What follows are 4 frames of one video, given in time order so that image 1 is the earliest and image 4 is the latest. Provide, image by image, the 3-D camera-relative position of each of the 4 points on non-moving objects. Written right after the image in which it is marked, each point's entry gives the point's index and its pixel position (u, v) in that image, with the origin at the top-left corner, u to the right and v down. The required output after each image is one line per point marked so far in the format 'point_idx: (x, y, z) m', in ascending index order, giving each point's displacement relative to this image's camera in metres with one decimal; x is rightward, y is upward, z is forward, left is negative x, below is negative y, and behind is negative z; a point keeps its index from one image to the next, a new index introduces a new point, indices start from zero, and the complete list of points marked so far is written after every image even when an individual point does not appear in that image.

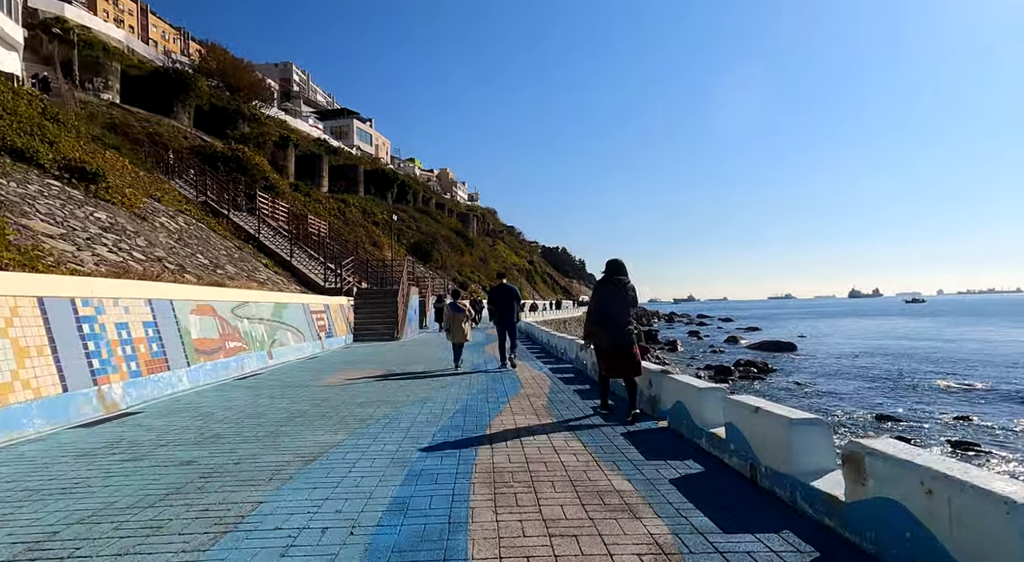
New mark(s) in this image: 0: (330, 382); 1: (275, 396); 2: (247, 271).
0: (-3.0, -1.7, +9.2) m
1: (-3.3, -1.6, +7.9) m
2: (-8.6, +0.3, +18.2) m
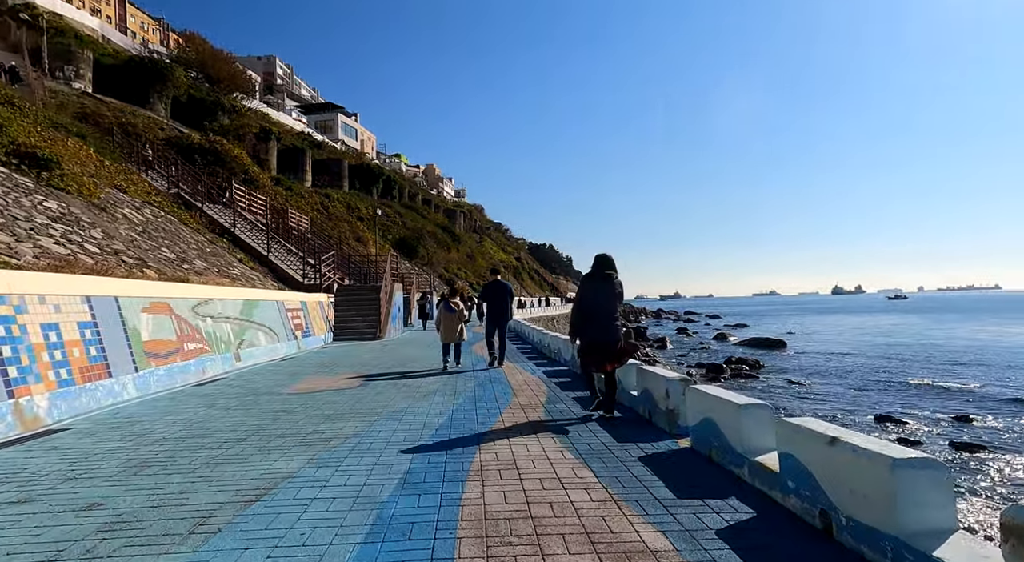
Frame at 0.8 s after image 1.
0: (-3.1, -1.6, +8.3) m
1: (-3.4, -1.5, +6.9) m
2: (-8.9, +0.4, +17.0) m
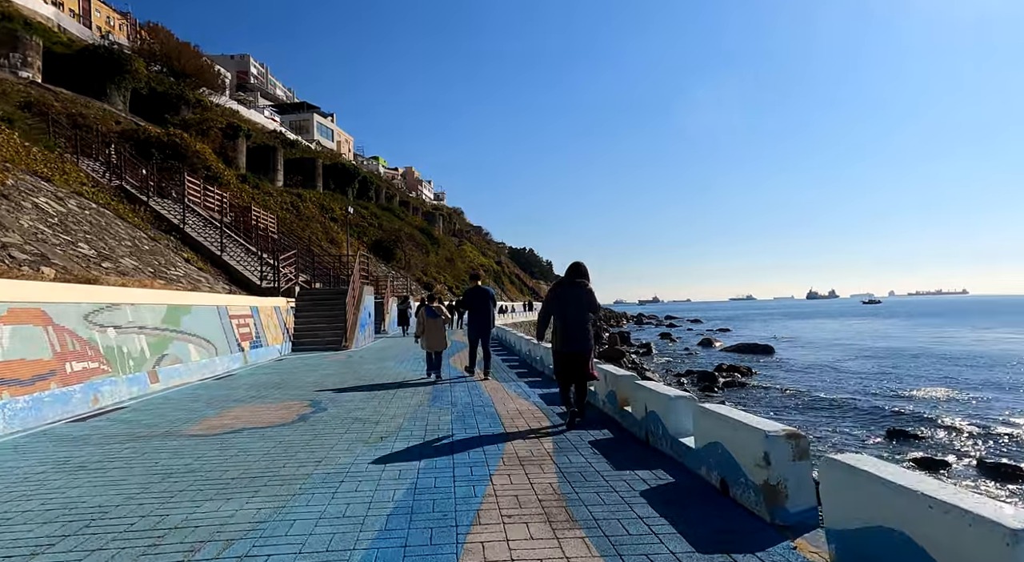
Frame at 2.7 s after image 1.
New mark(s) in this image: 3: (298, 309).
0: (-3.2, -1.6, +6.1) m
1: (-3.5, -1.5, +4.7) m
2: (-9.3, +0.4, +14.7) m
3: (-6.9, -0.9, +18.1) m
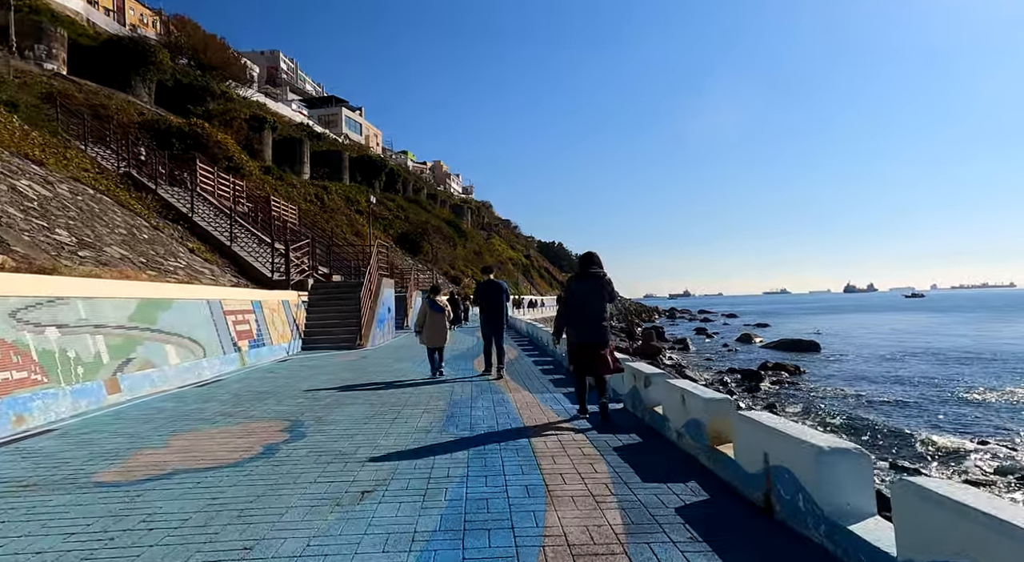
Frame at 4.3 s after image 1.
0: (-2.9, -1.4, +4.4) m
1: (-3.2, -1.4, +3.1) m
2: (-8.6, +0.6, +13.3) m
3: (-6.0, -0.7, +16.6) m
